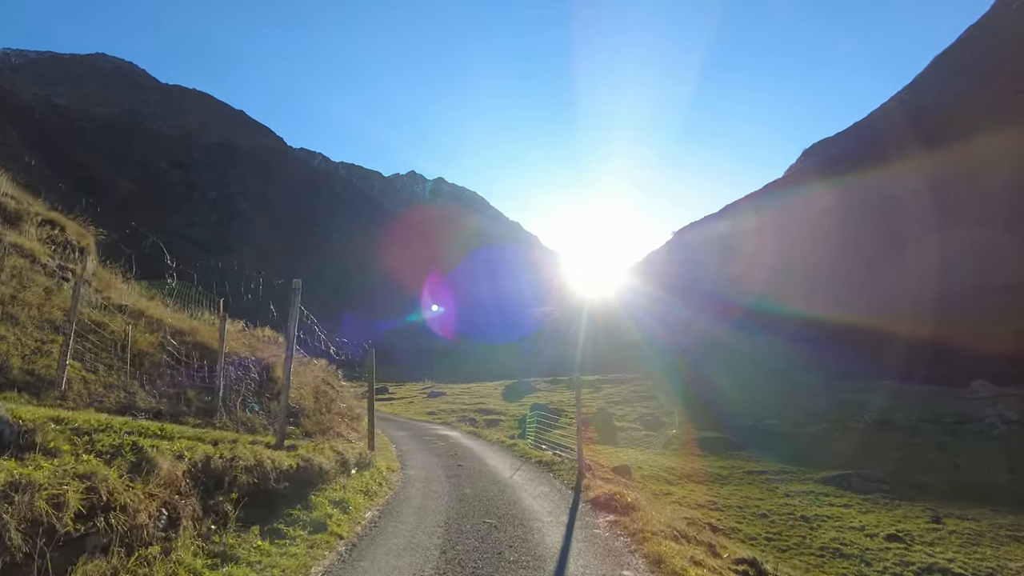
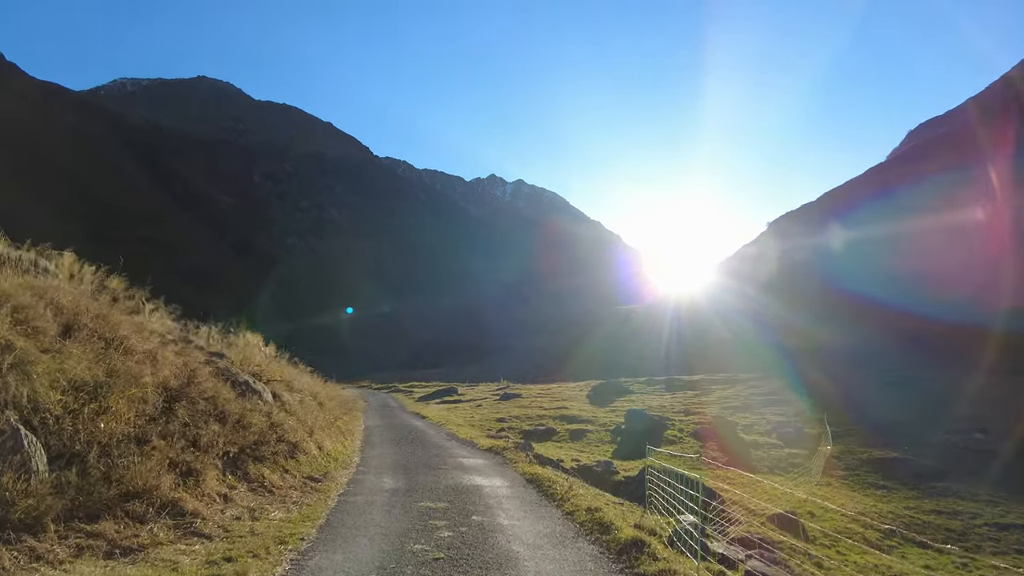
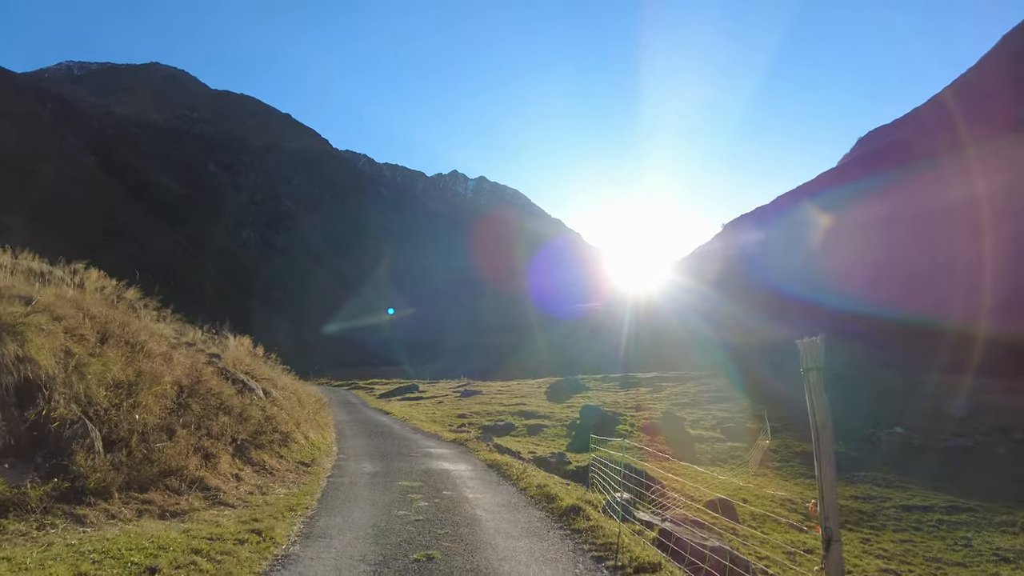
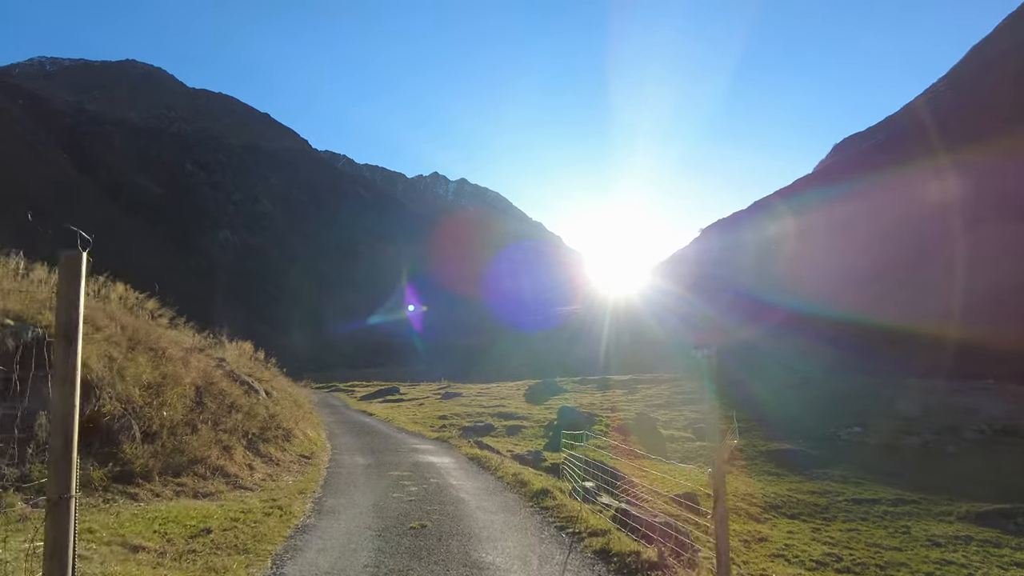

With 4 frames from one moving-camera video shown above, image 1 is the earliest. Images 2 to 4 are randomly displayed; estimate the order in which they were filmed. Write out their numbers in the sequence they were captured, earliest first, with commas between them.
4, 3, 2
